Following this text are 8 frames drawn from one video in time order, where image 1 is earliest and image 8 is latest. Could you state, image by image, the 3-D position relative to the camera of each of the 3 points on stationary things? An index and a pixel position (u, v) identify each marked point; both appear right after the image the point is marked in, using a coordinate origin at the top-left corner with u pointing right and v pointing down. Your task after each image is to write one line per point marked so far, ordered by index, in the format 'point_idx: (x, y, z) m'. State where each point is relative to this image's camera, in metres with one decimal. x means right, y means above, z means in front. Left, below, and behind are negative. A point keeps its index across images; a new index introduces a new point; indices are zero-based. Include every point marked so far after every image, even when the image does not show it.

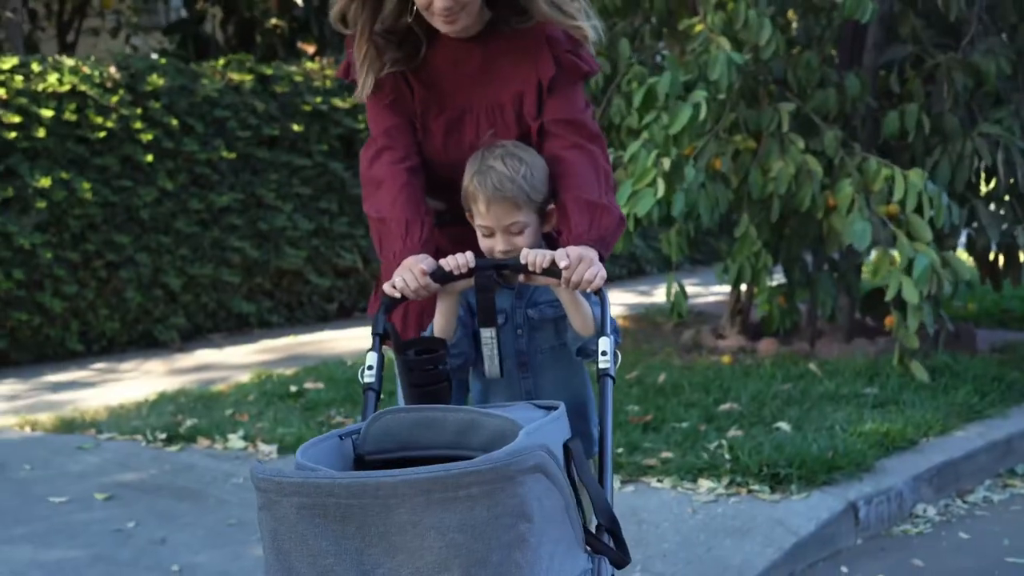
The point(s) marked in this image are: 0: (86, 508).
0: (-1.2, -0.6, +4.6) m
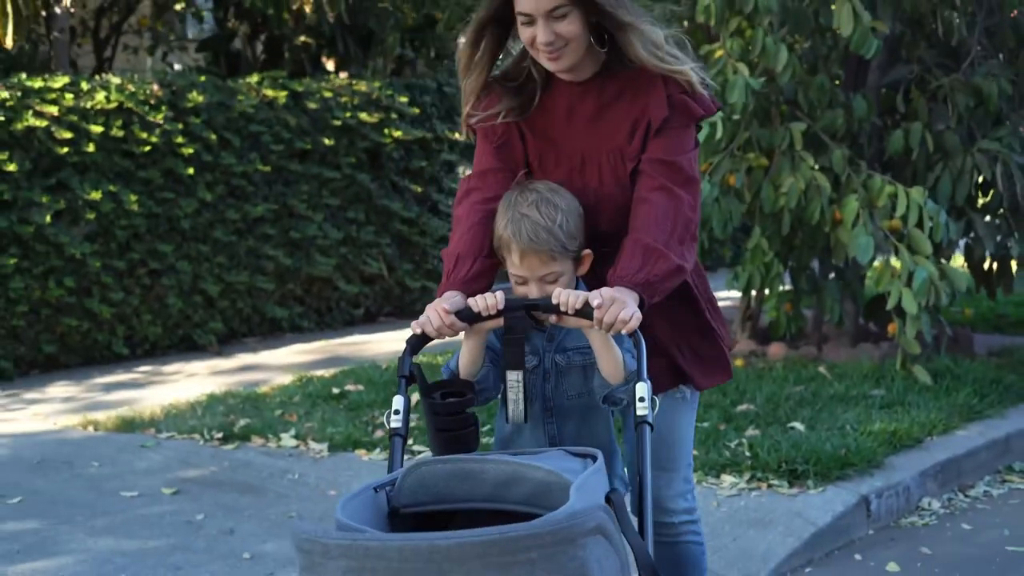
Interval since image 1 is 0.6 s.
0: (-1.1, -0.7, +5.0) m
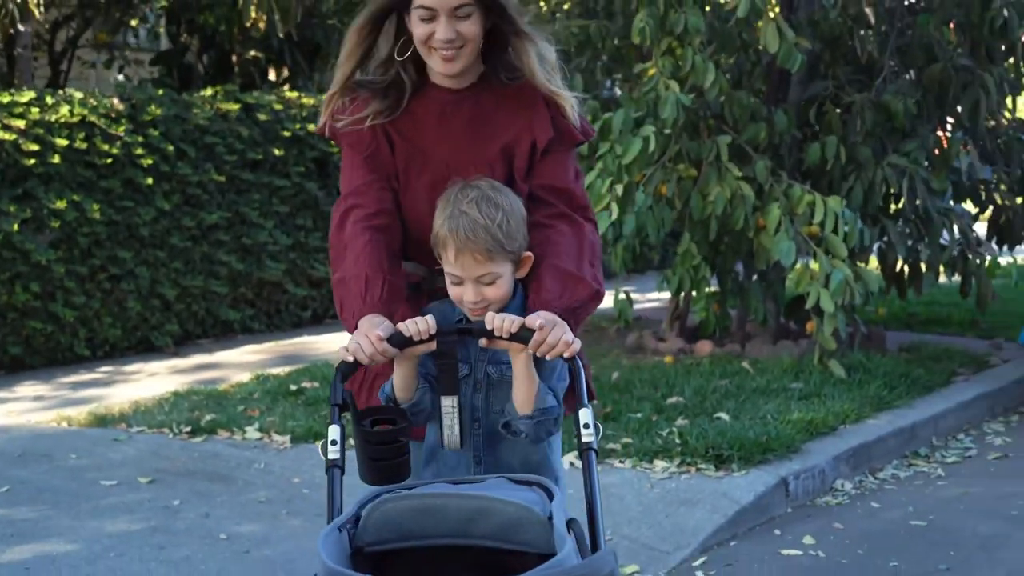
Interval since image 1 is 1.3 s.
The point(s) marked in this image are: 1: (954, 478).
0: (-1.3, -0.7, +5.4) m
1: (+1.6, -0.7, +6.0) m
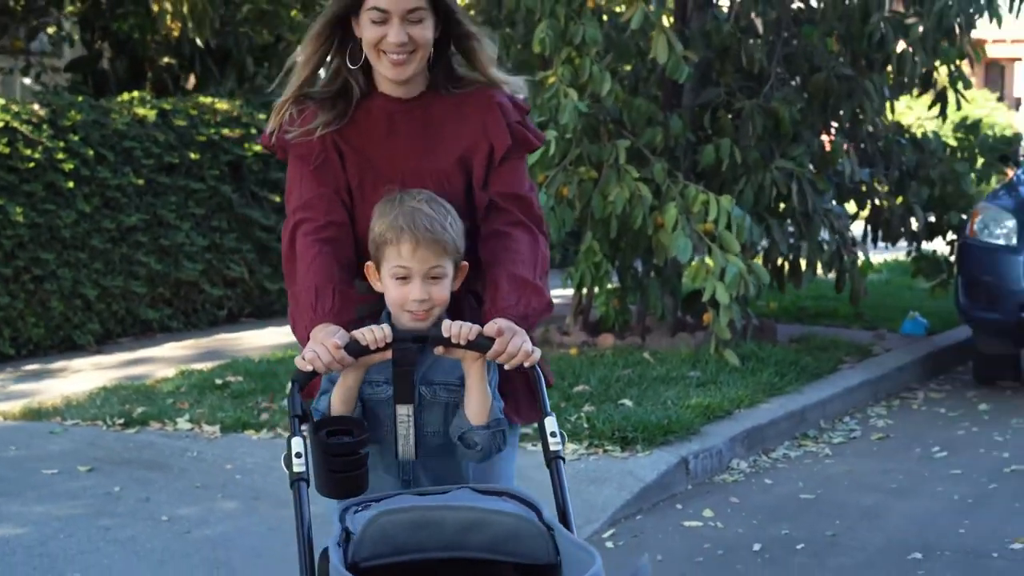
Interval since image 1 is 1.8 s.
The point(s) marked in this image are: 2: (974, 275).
0: (-1.5, -0.7, +5.7) m
1: (+1.3, -0.7, +6.5) m
2: (+2.3, +0.1, +8.0) m
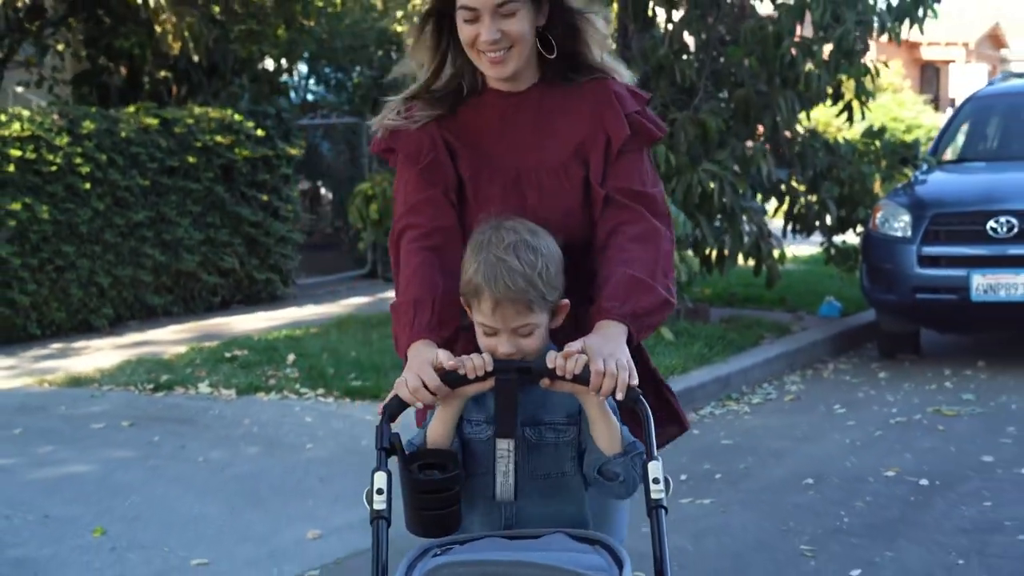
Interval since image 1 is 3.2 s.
0: (-1.7, -0.6, +6.9) m
1: (+1.2, -0.6, +7.8) m
2: (+2.1, +0.1, +9.2) m
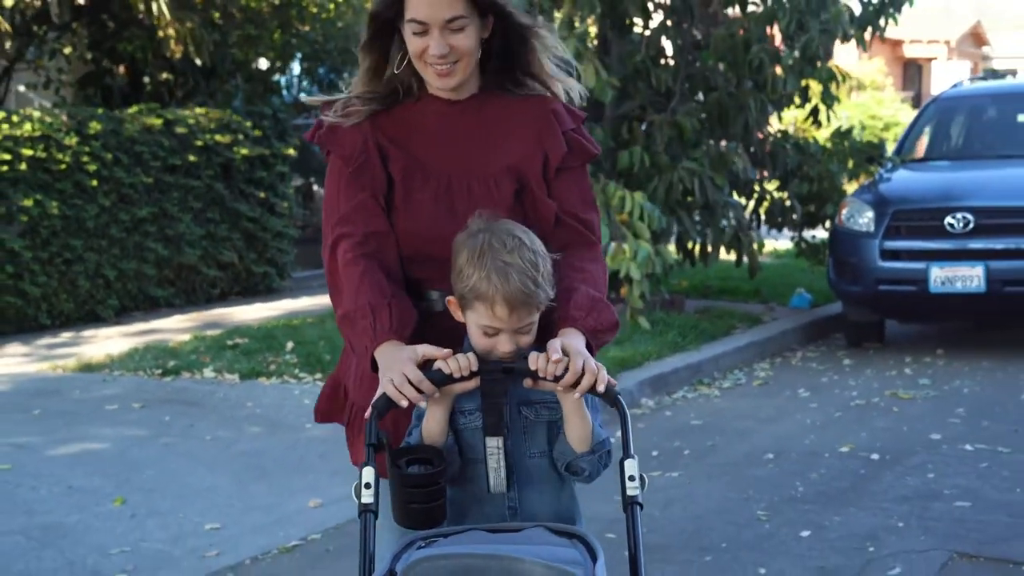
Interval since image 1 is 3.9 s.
0: (-1.7, -0.6, +7.4) m
1: (+1.1, -0.6, +8.3) m
2: (+2.0, +0.2, +9.8) m
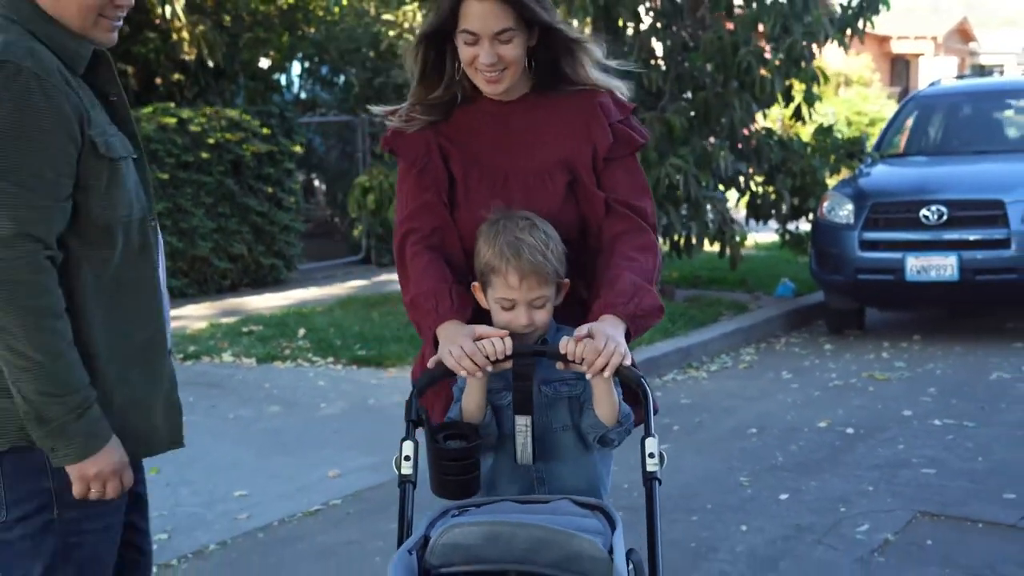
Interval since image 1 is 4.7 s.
0: (-1.7, -0.5, +7.9) m
1: (+1.1, -0.5, +8.8) m
2: (+2.0, +0.3, +10.3) m
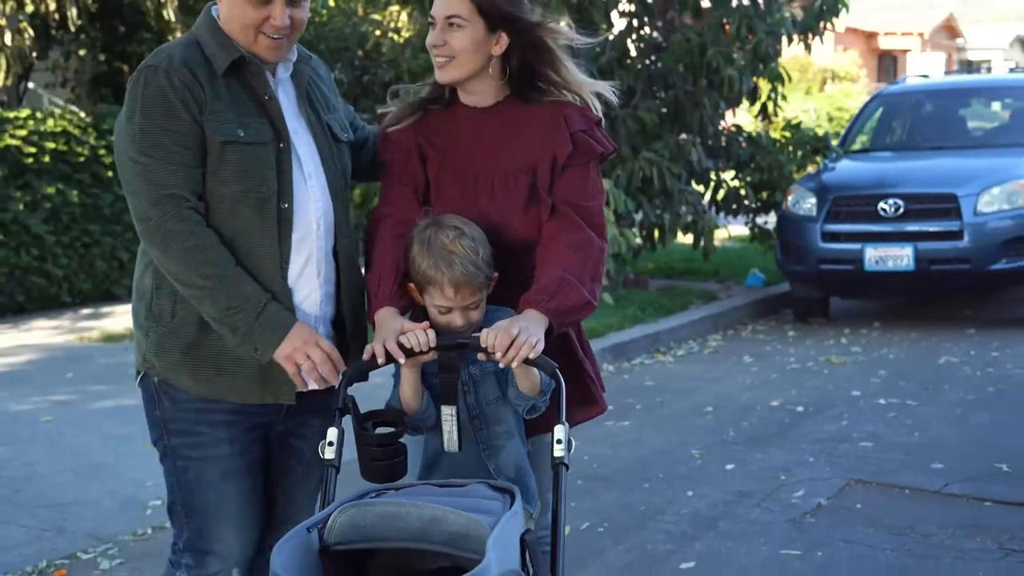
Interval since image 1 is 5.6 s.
0: (-1.9, -0.5, +8.4) m
1: (+1.0, -0.4, +9.3) m
2: (+1.9, +0.3, +10.8) m
